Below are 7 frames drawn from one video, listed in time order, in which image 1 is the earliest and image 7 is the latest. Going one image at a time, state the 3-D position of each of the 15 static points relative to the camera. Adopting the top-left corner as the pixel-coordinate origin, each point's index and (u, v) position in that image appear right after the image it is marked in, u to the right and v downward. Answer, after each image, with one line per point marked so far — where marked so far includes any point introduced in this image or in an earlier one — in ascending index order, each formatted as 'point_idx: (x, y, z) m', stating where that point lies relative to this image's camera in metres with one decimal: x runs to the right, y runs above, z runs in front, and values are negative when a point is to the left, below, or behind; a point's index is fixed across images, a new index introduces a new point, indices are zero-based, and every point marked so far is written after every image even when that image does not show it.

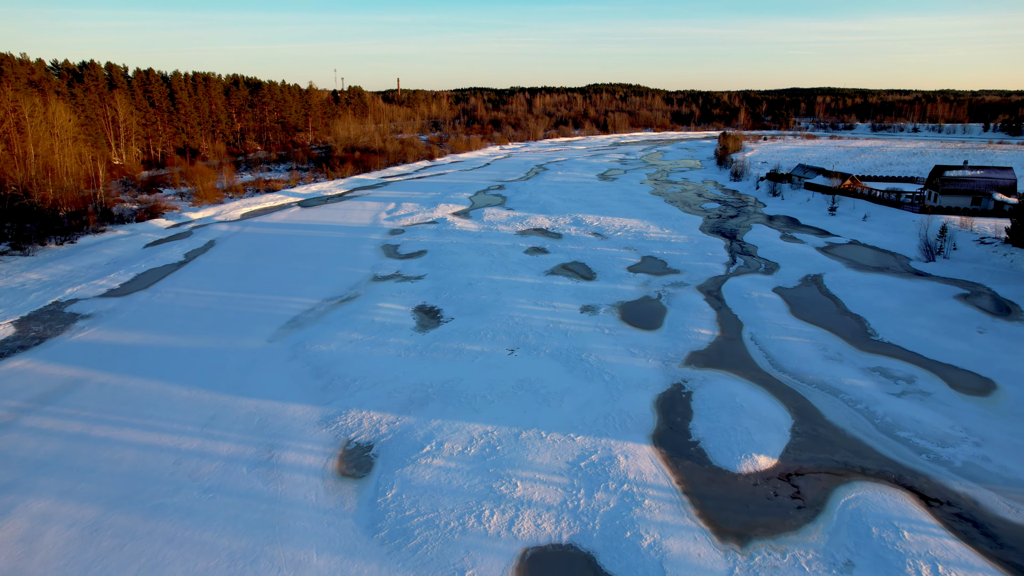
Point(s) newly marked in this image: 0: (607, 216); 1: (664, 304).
0: (+2.8, +2.1, +19.3) m
1: (+2.6, -0.3, +11.1) m
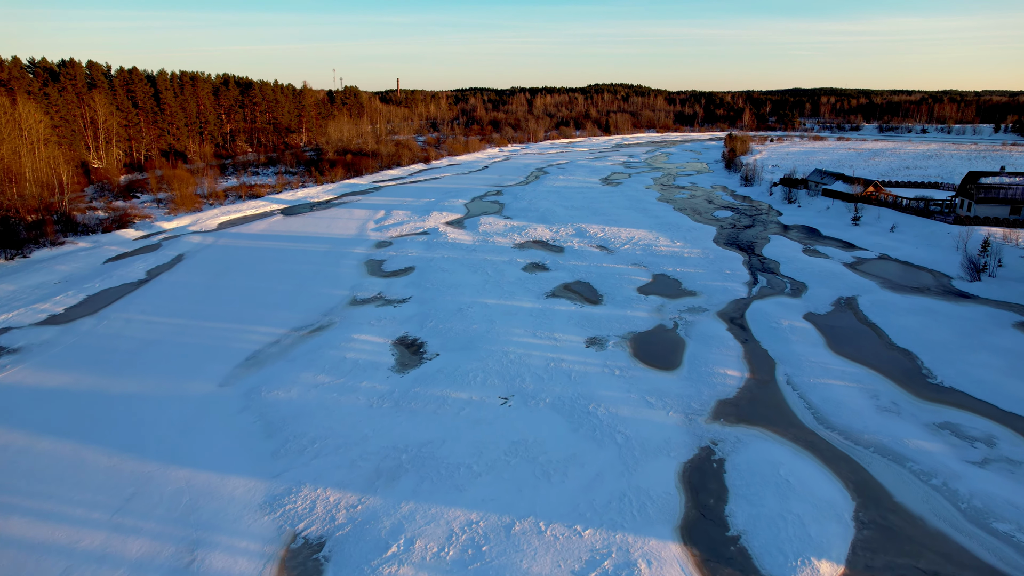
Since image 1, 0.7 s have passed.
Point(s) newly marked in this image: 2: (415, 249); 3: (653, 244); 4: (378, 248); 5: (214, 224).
0: (+2.7, +1.7, +17.8) m
1: (+2.5, -0.7, +9.7) m
2: (-2.2, +0.9, +15.1) m
3: (+3.3, +1.0, +15.5) m
4: (-3.1, +0.9, +15.4) m
5: (-8.3, +1.8, +18.5) m
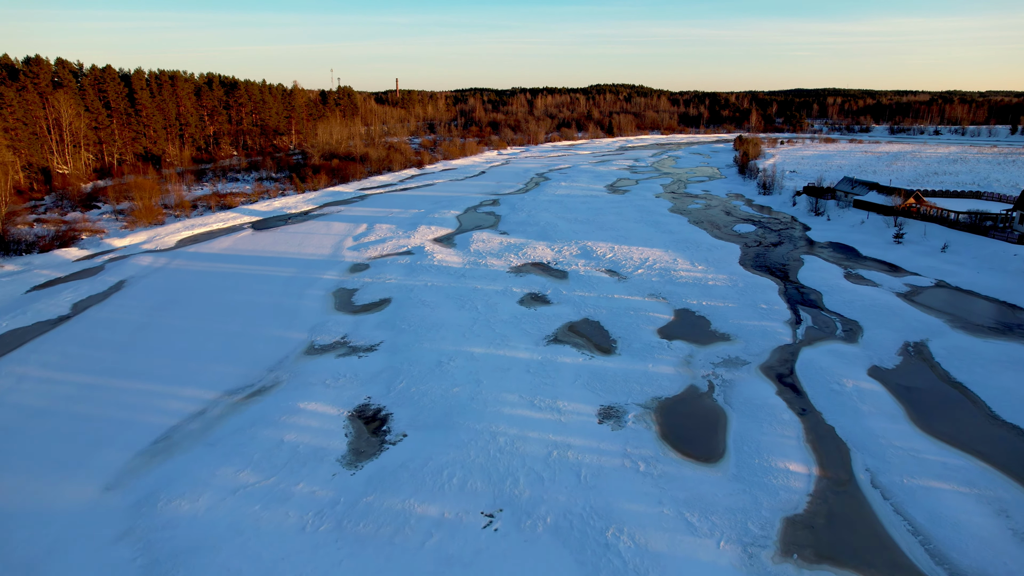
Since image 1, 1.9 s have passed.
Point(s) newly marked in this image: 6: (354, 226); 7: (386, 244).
0: (+2.6, +1.1, +15.7) m
1: (+2.4, -1.3, +7.6) m
2: (-2.3, +0.3, +13.0) m
3: (+3.2, +0.4, +13.4) m
4: (-3.2, +0.3, +13.3) m
5: (-8.4, +1.2, +16.4) m
6: (-4.3, +1.7, +18.2) m
7: (-3.0, +1.0, +15.8) m
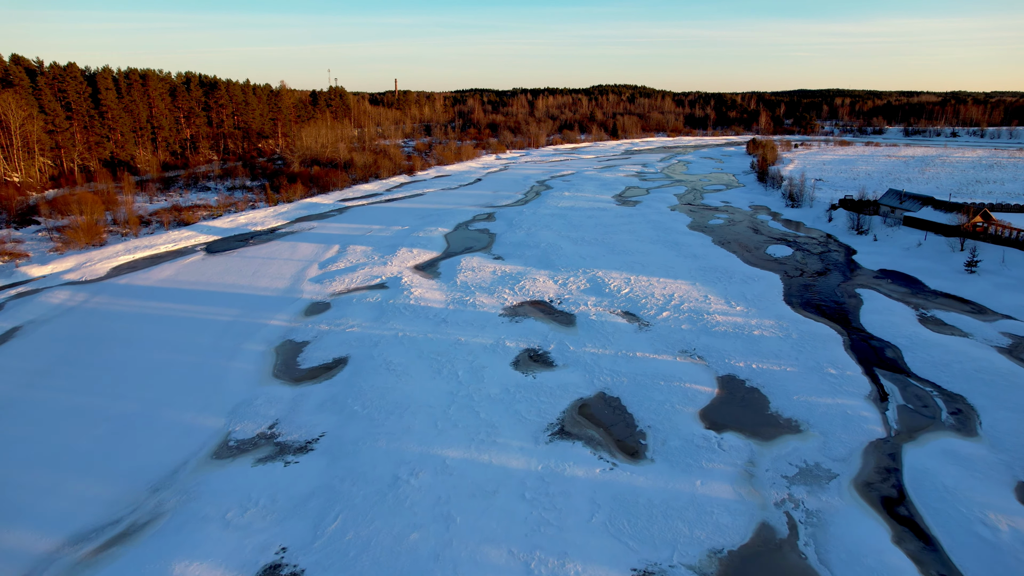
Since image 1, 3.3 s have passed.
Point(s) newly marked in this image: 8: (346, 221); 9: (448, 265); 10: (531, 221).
0: (+2.5, +0.3, +13.2) m
1: (+2.3, -2.1, +5.0) m
2: (-2.4, -0.5, +10.4) m
3: (+3.1, -0.4, +10.8) m
4: (-3.3, -0.4, +10.7) m
5: (-8.5, +0.4, +13.8) m
6: (-4.4, +0.9, +15.6) m
7: (-3.1, +0.3, +13.2) m
8: (-4.8, +1.9, +19.0) m
9: (-1.4, +0.5, +13.8) m
10: (+0.5, +1.9, +18.6) m
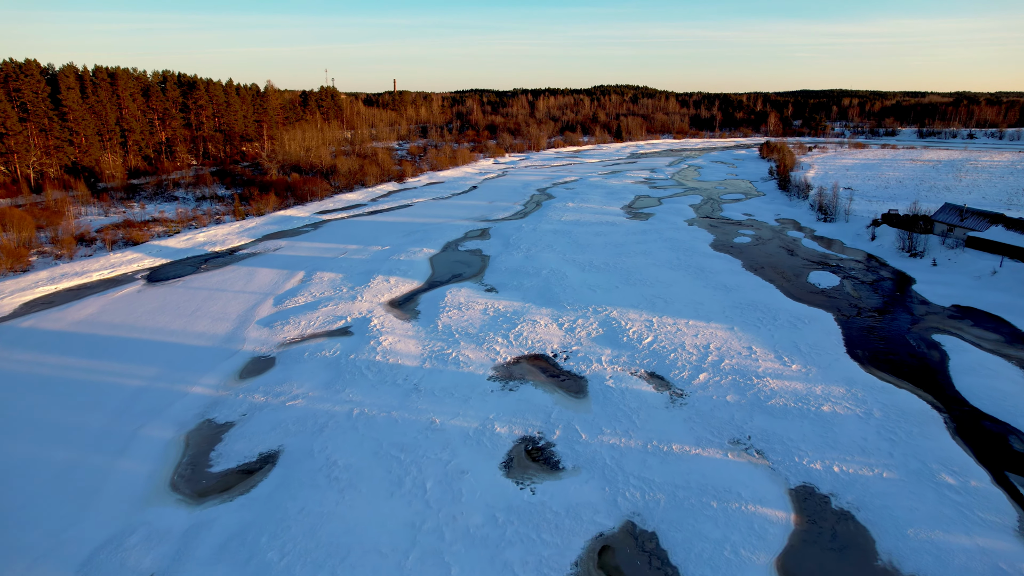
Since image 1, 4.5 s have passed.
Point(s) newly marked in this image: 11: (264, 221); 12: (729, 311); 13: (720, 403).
0: (+2.4, -0.4, +10.8) m
1: (+2.2, -2.7, +2.6) m
2: (-2.5, -1.2, +8.1) m
3: (+3.0, -1.0, +8.4) m
4: (-3.4, -1.1, +8.3) m
5: (-8.6, -0.3, +11.5) m
6: (-4.5, +0.2, +13.2) m
7: (-3.2, -0.4, +10.9) m
8: (-4.9, +1.2, +16.6) m
9: (-1.4, -0.2, +11.4) m
10: (+0.5, +1.2, +16.2) m
11: (-7.0, +1.9, +18.8) m
12: (+3.6, -0.4, +10.8) m
13: (+2.4, -1.3, +7.6) m
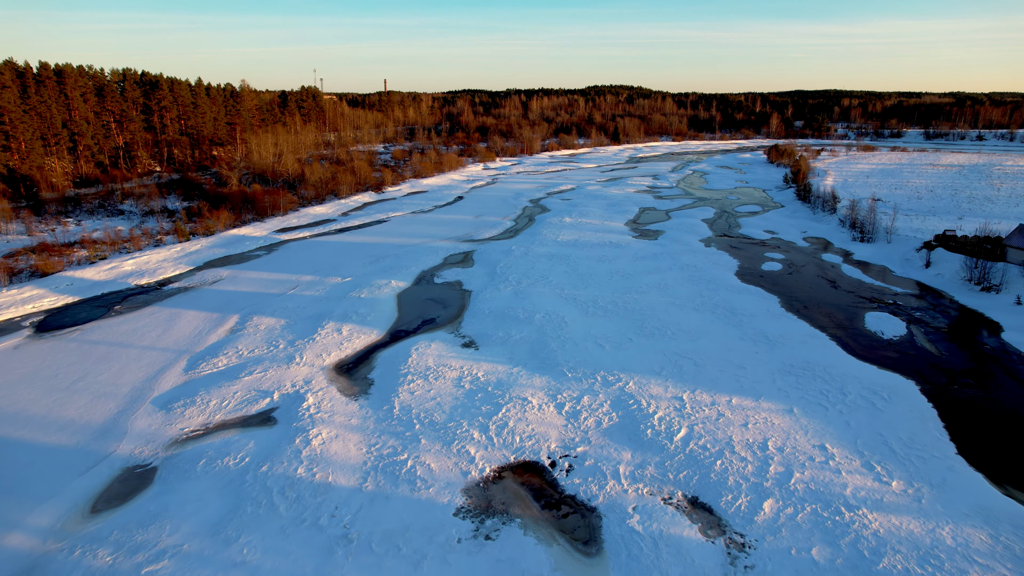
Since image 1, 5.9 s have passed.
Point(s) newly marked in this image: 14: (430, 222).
0: (+2.2, -1.1, +8.1) m
1: (+2.1, -3.5, 0.0) m
2: (-2.7, -2.0, +5.4) m
3: (+2.8, -1.8, +5.8) m
4: (-3.6, -1.9, +5.6) m
5: (-8.8, -1.1, +8.7) m
6: (-4.7, -0.6, +10.5) m
7: (-3.4, -1.2, +8.2) m
8: (-5.1, +0.4, +13.9) m
9: (-1.7, -1.0, +8.8) m
10: (+0.2, +0.4, +13.6) m
11: (-7.3, +1.1, +16.1) m
12: (+3.3, -1.1, +8.2) m
13: (+2.2, -2.1, +5.0) m
14: (-2.4, +1.9, +19.0) m
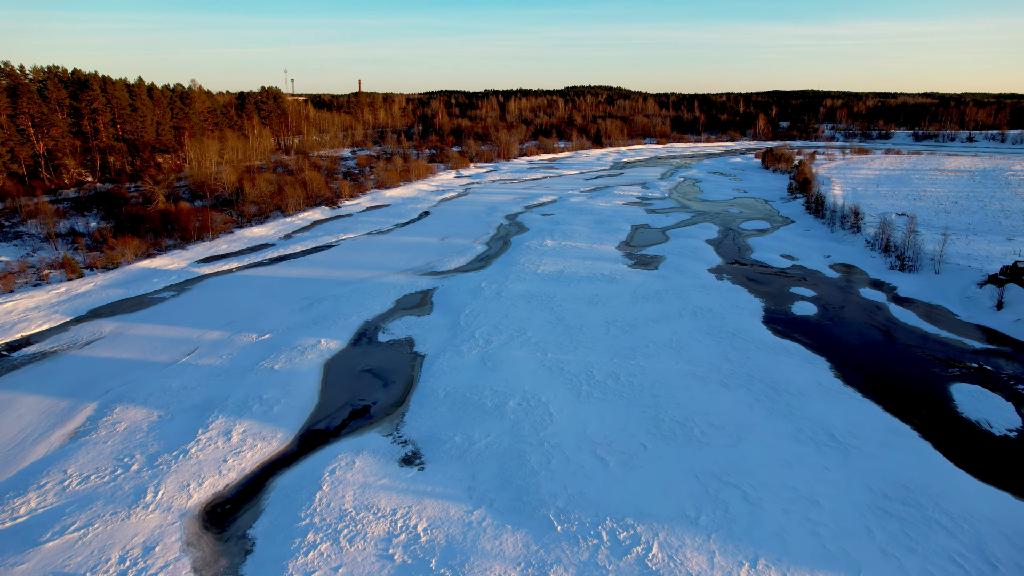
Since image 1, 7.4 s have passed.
0: (+1.9, -2.0, +5.2) m
1: (+2.0, -4.4, -2.9) m
2: (-2.9, -2.9, +2.4) m
3: (+2.6, -2.6, +2.9) m
4: (-3.8, -2.8, +2.6) m
5: (-9.2, -2.0, +5.5) m
6: (-5.1, -1.5, +7.4) m
7: (-3.8, -2.1, +5.1) m
8: (-5.6, -0.5, +10.8) m
9: (-2.0, -1.9, +5.8) m
10: (-0.3, -0.4, +10.6) m
11: (-7.9, +0.2, +12.9) m
12: (+3.0, -2.0, +5.4) m
13: (+2.0, -2.9, +2.1) m
14: (-3.0, +1.0, +15.9) m
